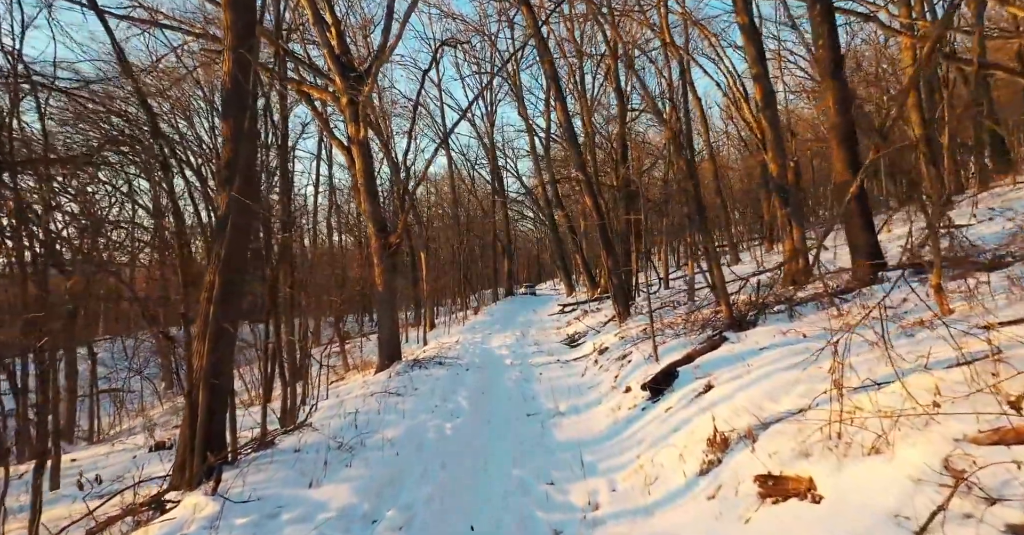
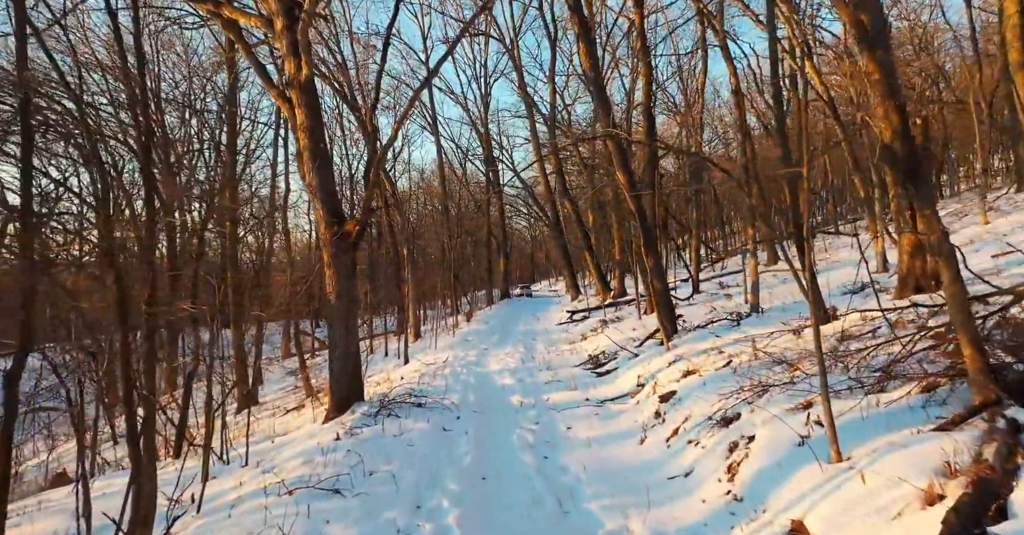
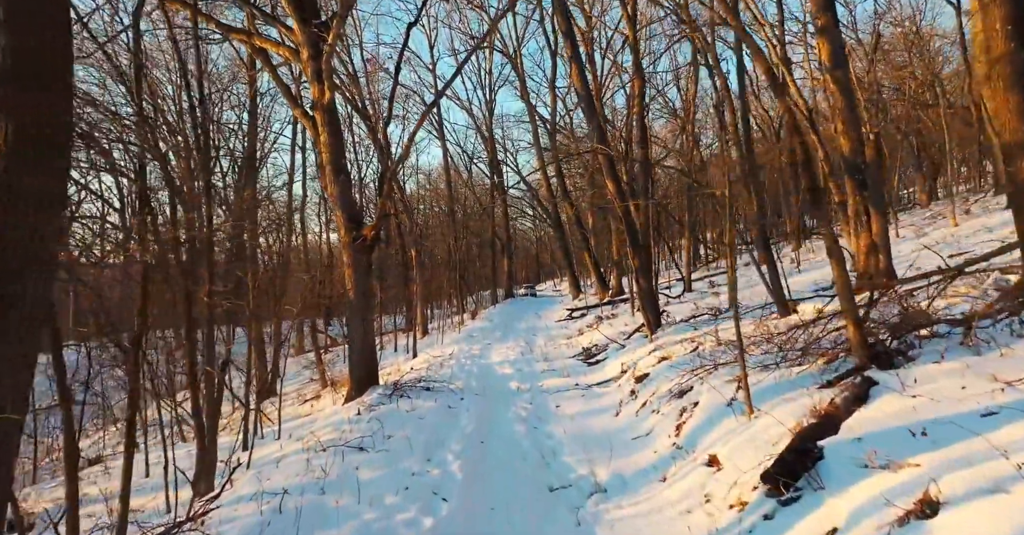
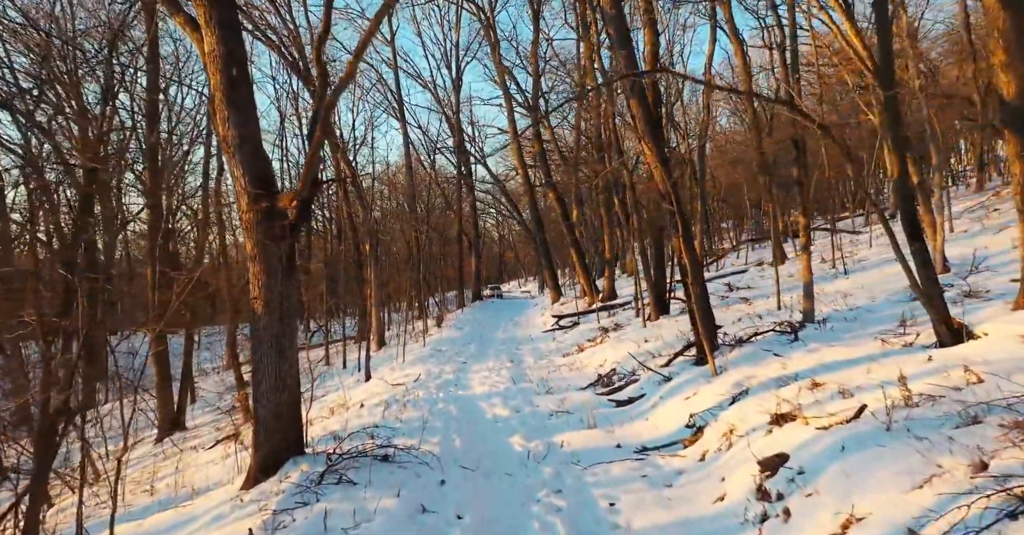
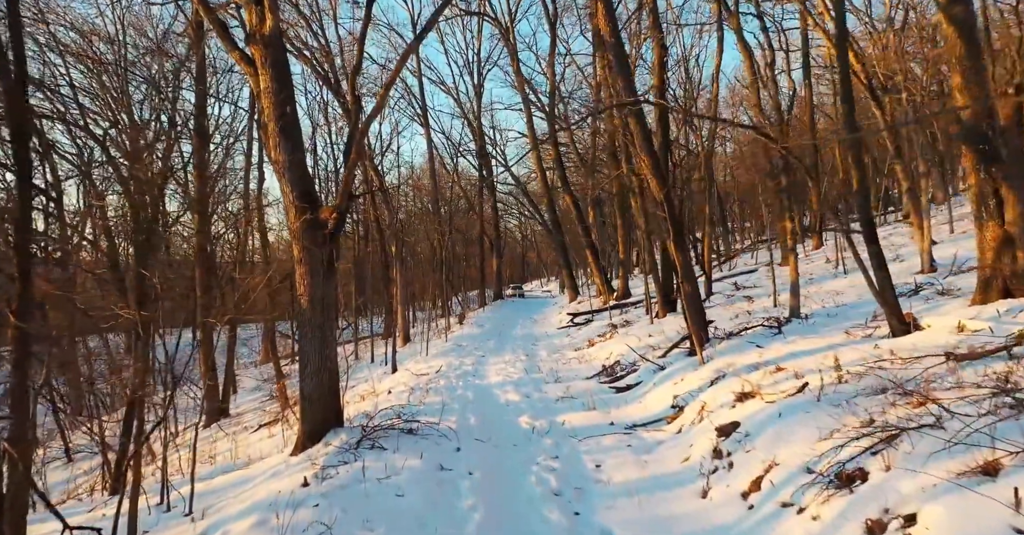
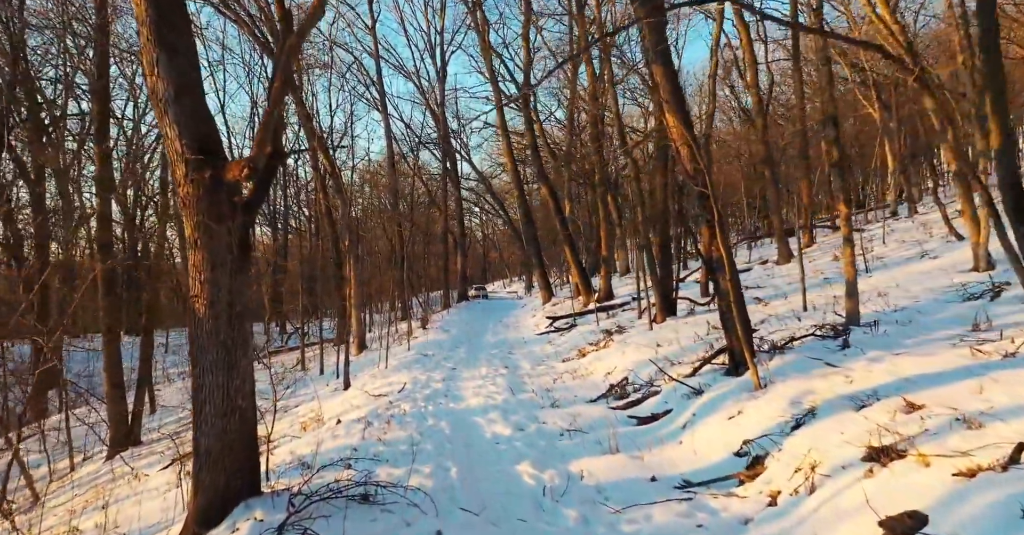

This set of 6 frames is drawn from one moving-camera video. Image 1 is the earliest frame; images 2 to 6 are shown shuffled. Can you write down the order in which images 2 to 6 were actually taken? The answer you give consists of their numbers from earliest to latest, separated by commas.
3, 2, 5, 4, 6
